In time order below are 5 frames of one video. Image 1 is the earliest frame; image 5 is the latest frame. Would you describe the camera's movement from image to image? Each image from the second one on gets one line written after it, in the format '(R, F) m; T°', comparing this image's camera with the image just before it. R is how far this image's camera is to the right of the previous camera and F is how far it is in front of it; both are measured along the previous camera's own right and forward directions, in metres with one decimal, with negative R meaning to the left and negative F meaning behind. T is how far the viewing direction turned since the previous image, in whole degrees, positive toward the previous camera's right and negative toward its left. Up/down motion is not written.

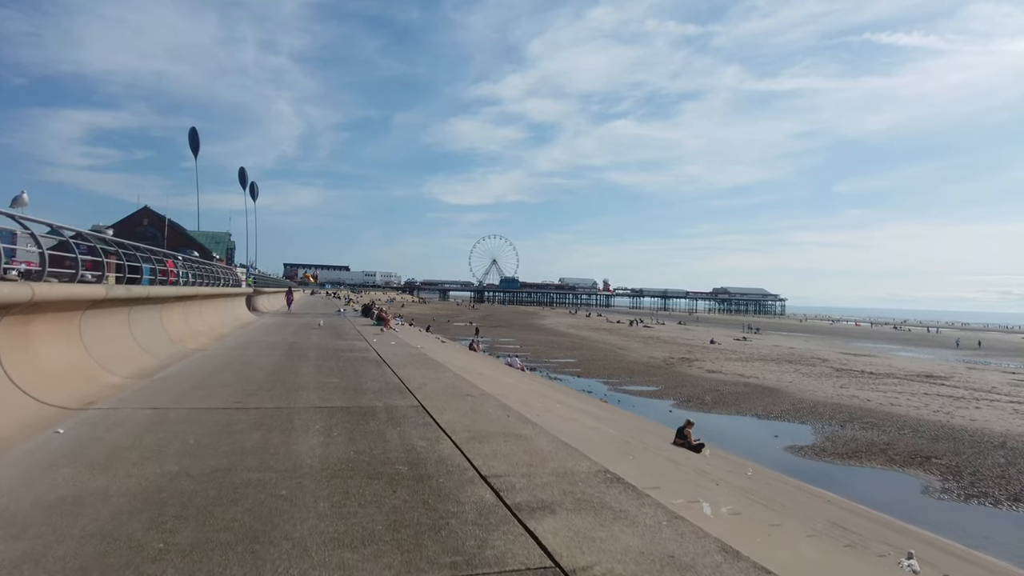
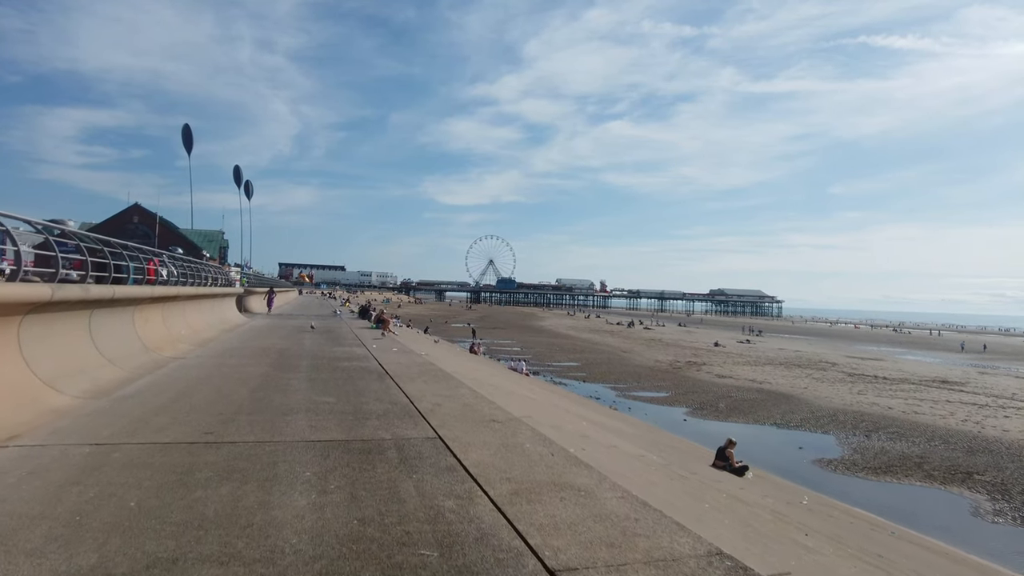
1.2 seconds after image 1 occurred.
(-0.4, +1.5) m; 0°
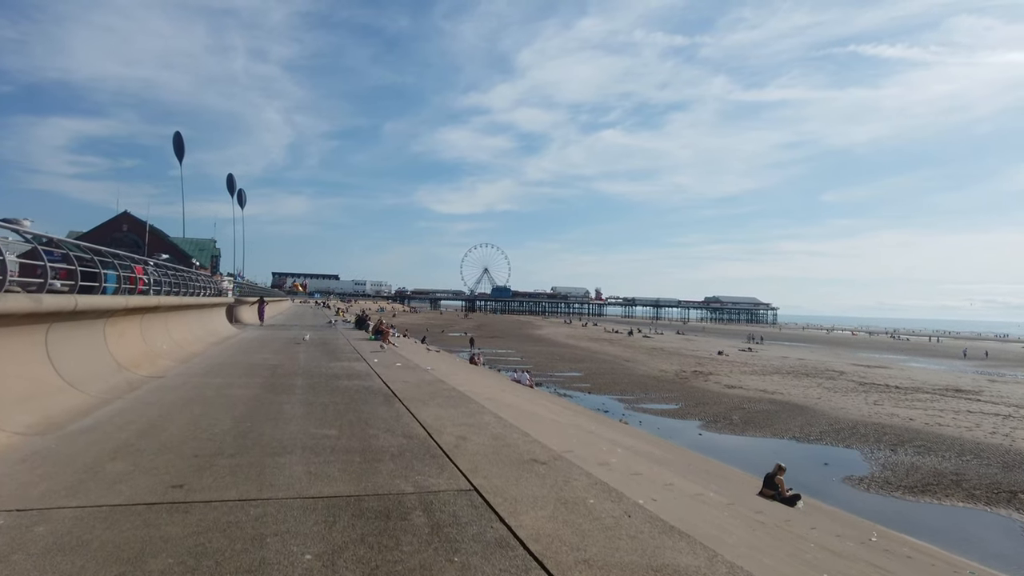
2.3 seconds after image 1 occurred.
(-0.4, +1.3) m; +1°
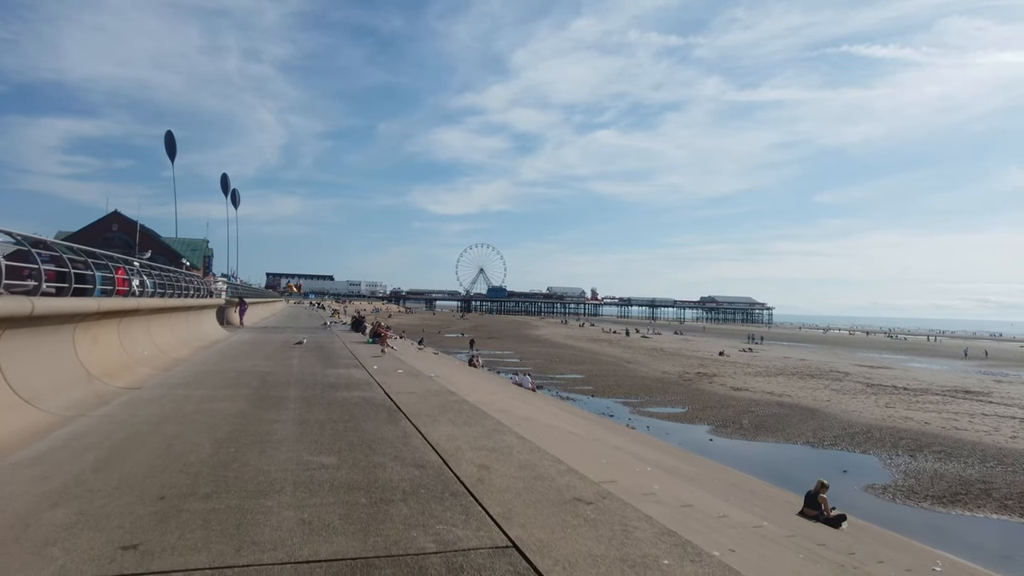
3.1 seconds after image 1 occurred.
(-0.3, +1.0) m; 0°
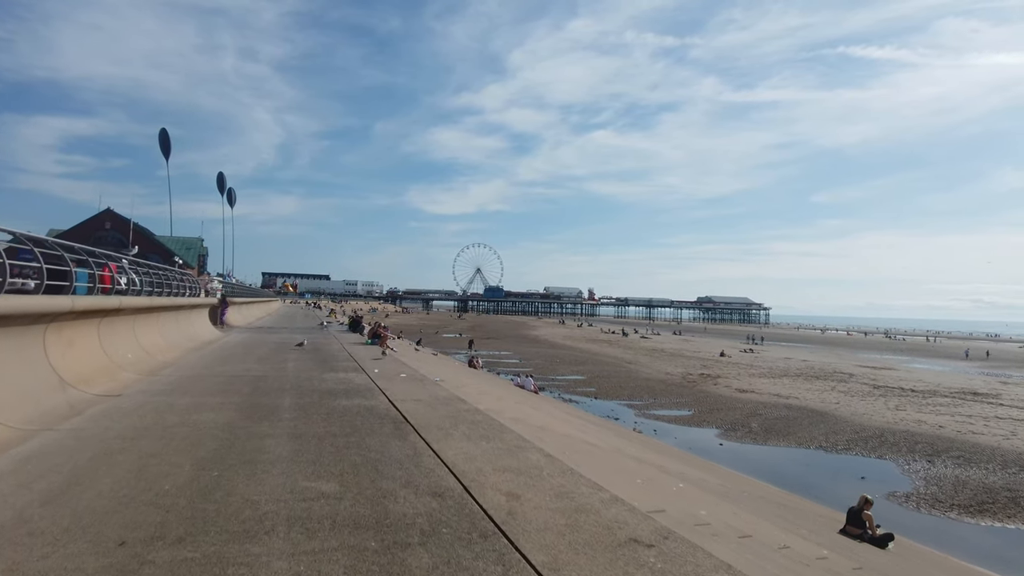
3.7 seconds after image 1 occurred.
(-0.3, +0.8) m; 0°
